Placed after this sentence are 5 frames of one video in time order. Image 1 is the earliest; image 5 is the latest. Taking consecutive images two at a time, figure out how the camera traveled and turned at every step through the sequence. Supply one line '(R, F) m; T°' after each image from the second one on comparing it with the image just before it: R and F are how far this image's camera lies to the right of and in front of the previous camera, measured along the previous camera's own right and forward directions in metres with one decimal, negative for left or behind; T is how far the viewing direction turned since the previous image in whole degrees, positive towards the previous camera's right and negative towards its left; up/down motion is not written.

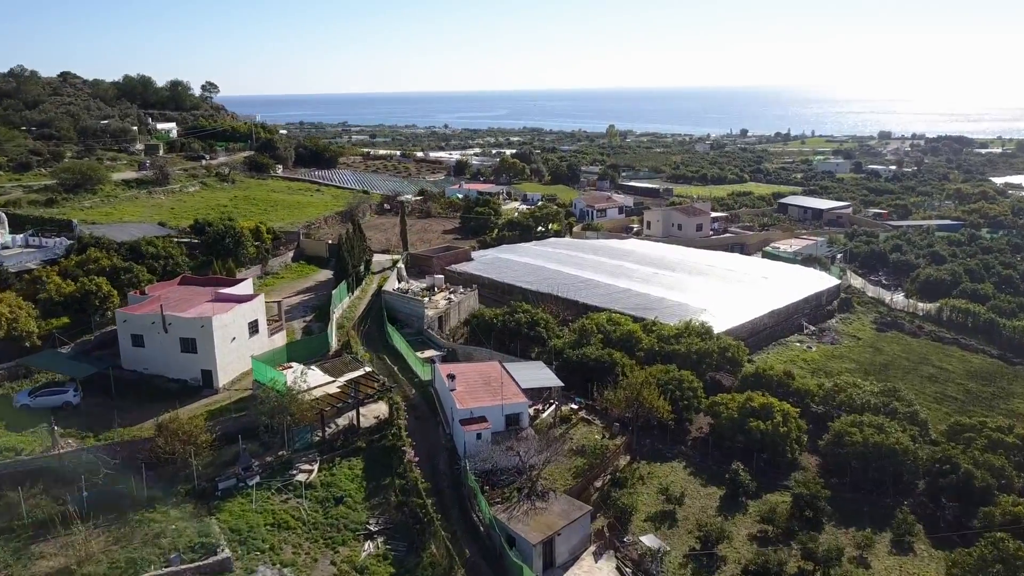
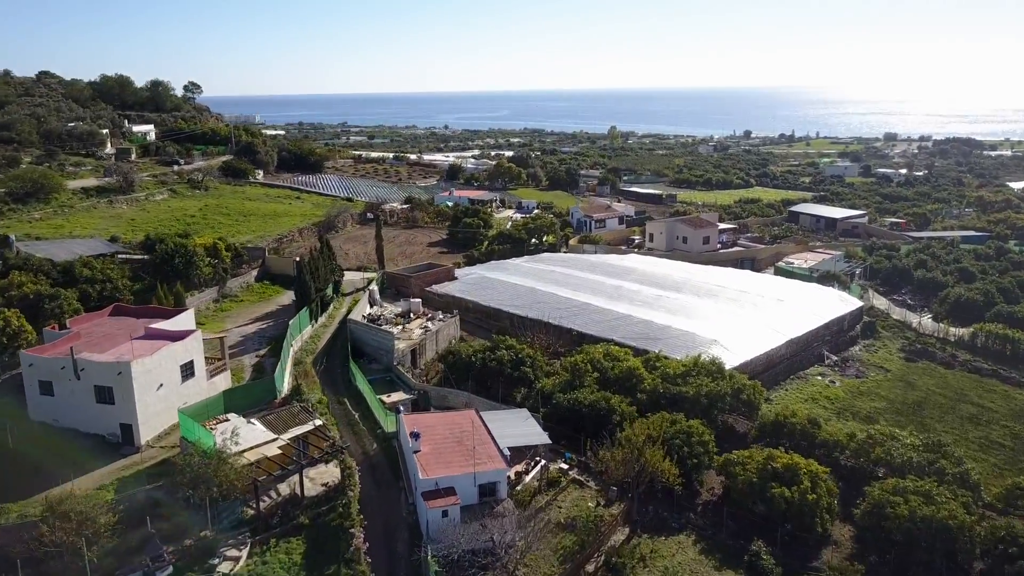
(+0.5, +3.1) m; 0°
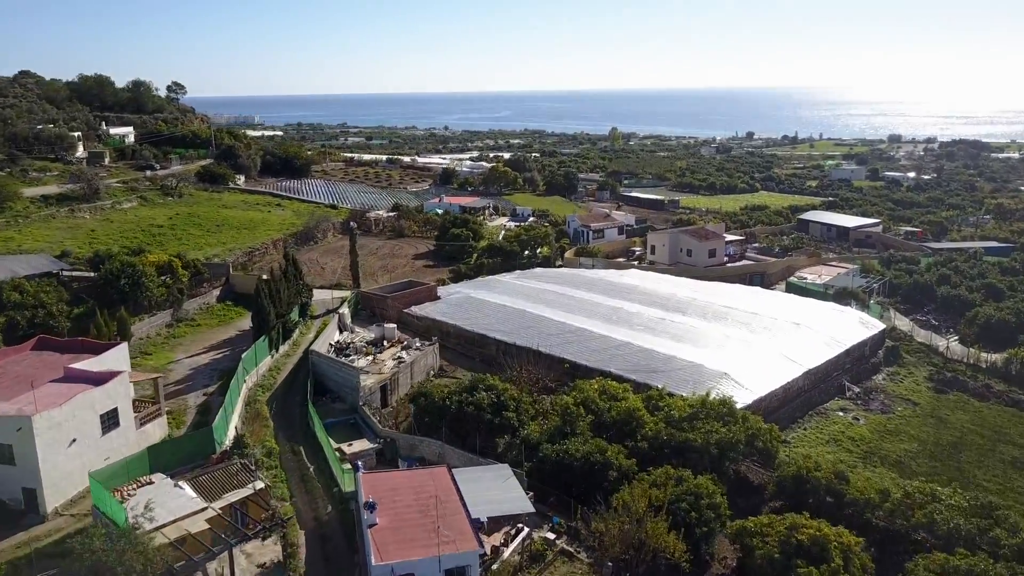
(+0.4, +2.6) m; 0°
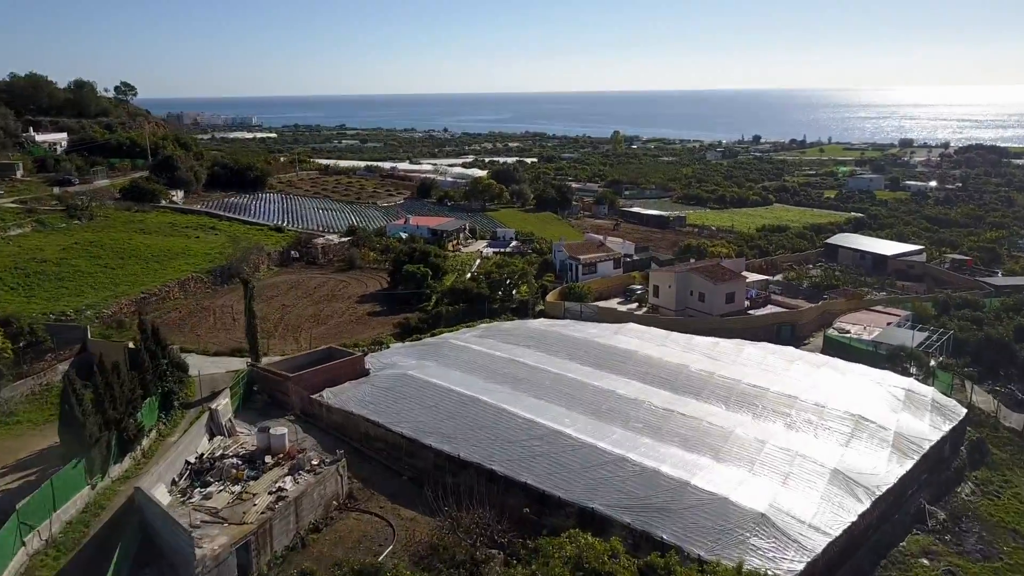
(+1.2, +6.7) m; 0°
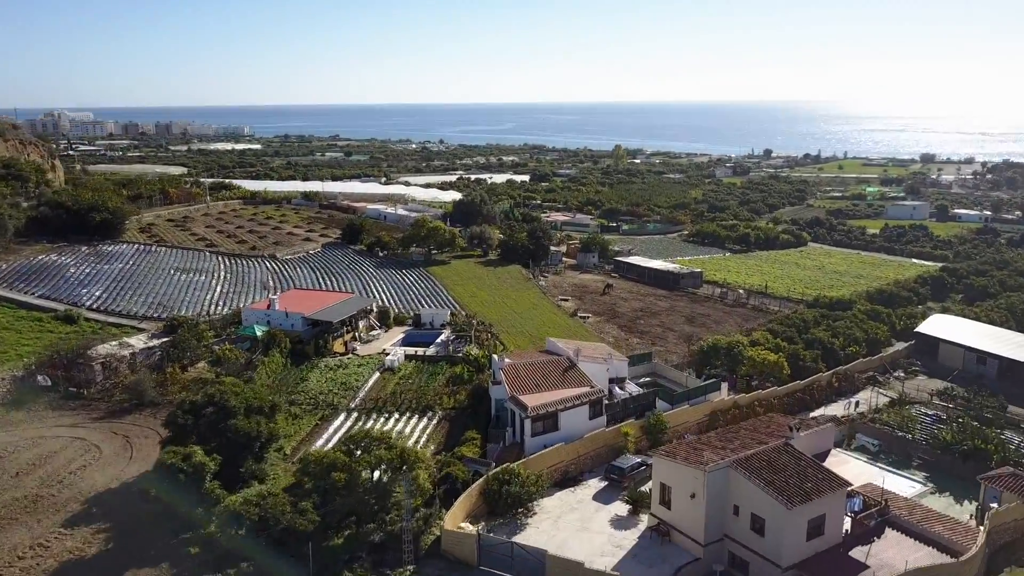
(+2.5, +13.7) m; 0°
